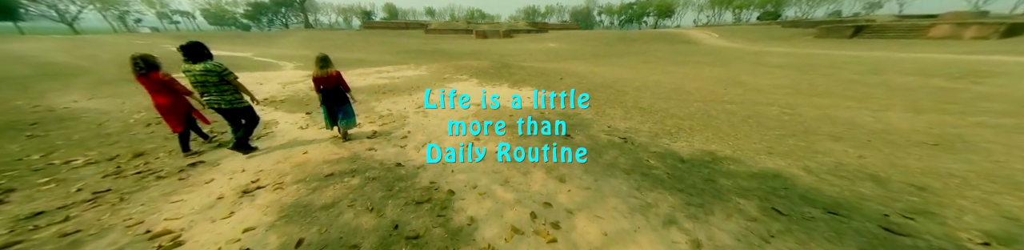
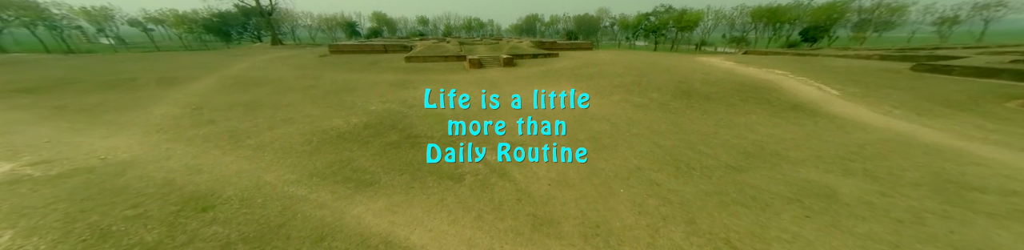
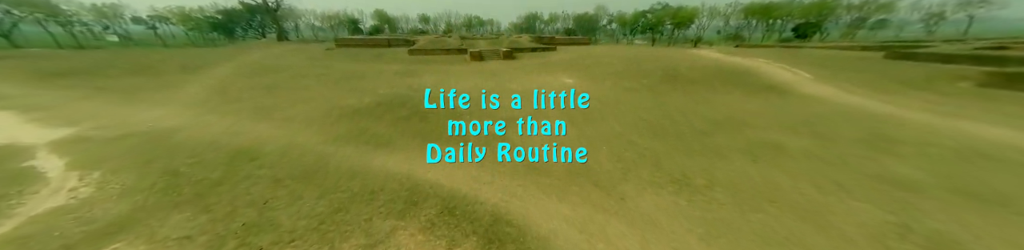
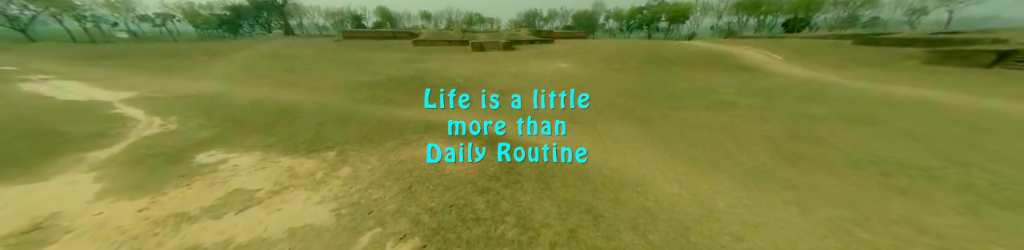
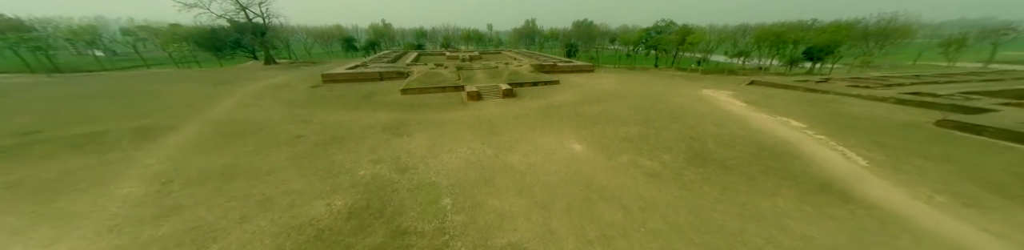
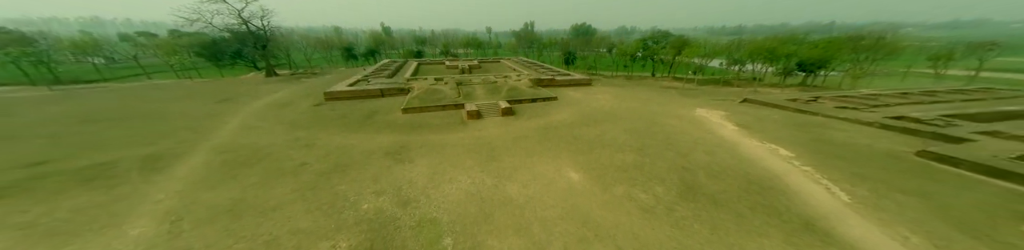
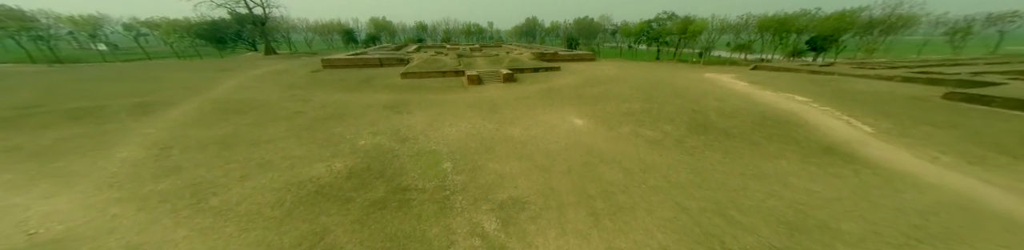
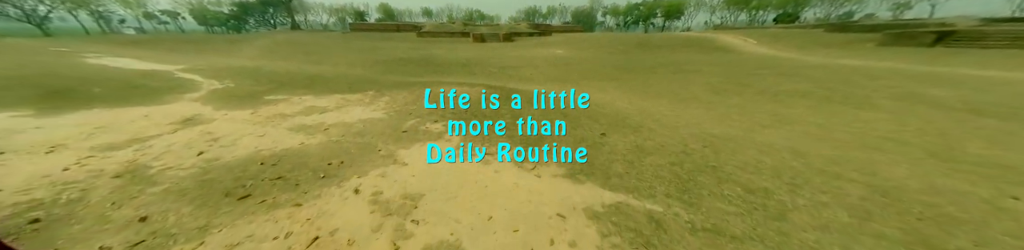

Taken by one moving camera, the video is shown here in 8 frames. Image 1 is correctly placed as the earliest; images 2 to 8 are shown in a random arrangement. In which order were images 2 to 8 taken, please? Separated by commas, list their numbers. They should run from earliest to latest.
8, 4, 3, 2, 7, 5, 6
